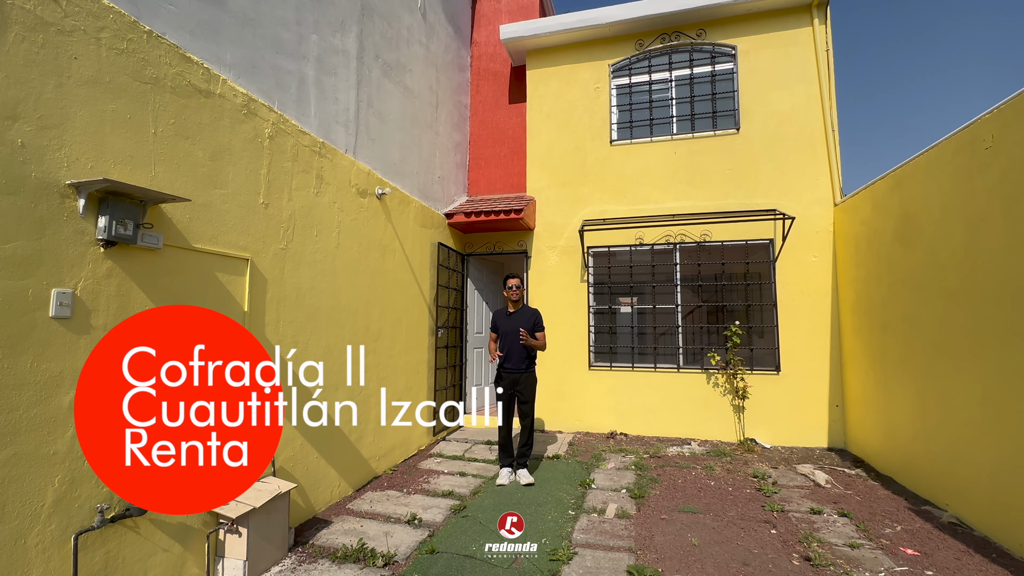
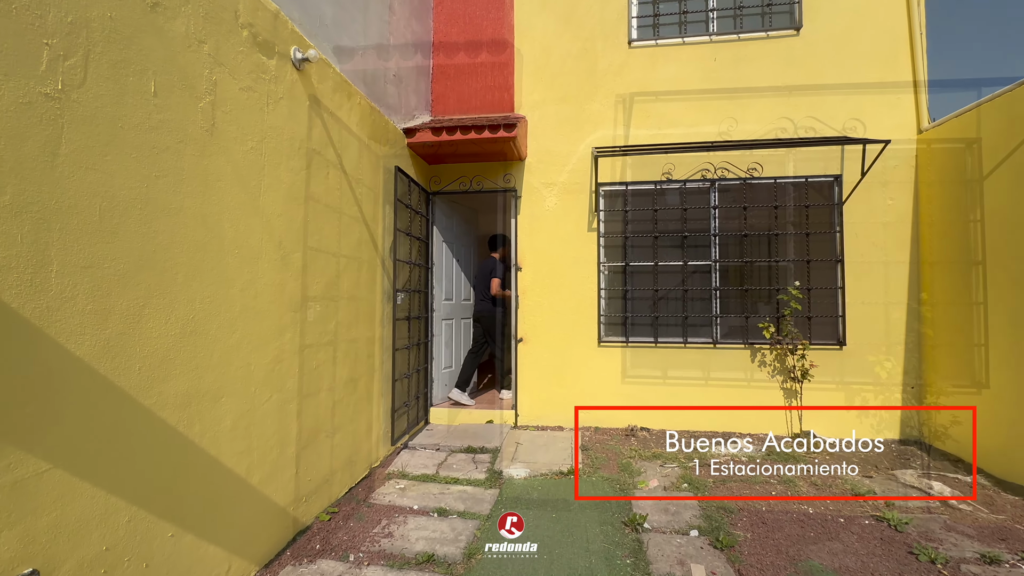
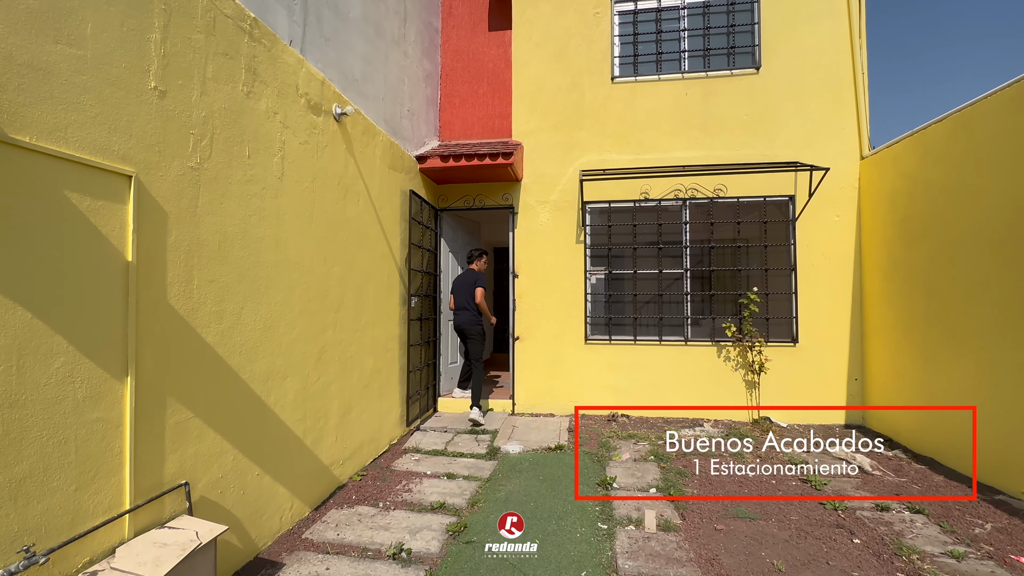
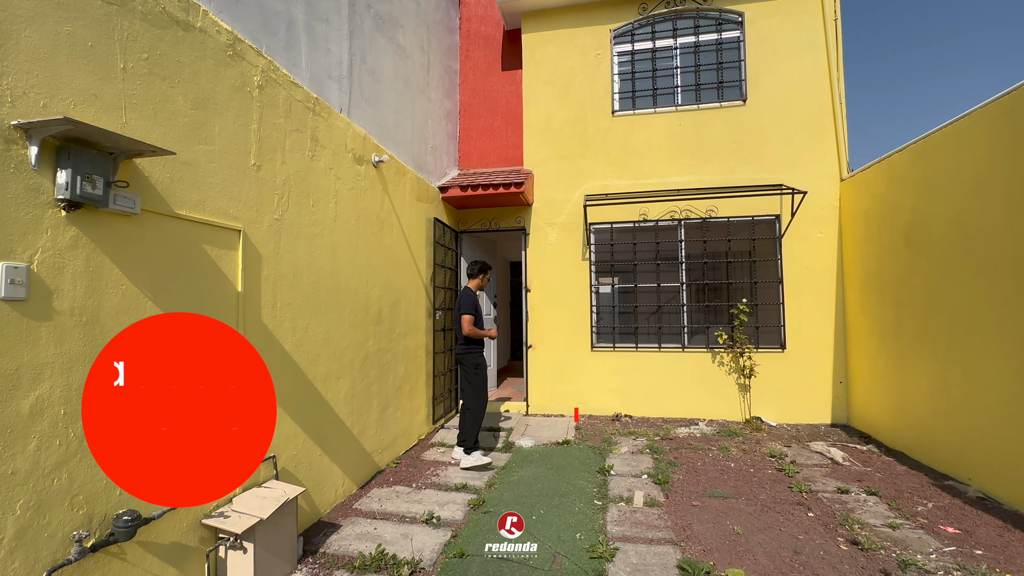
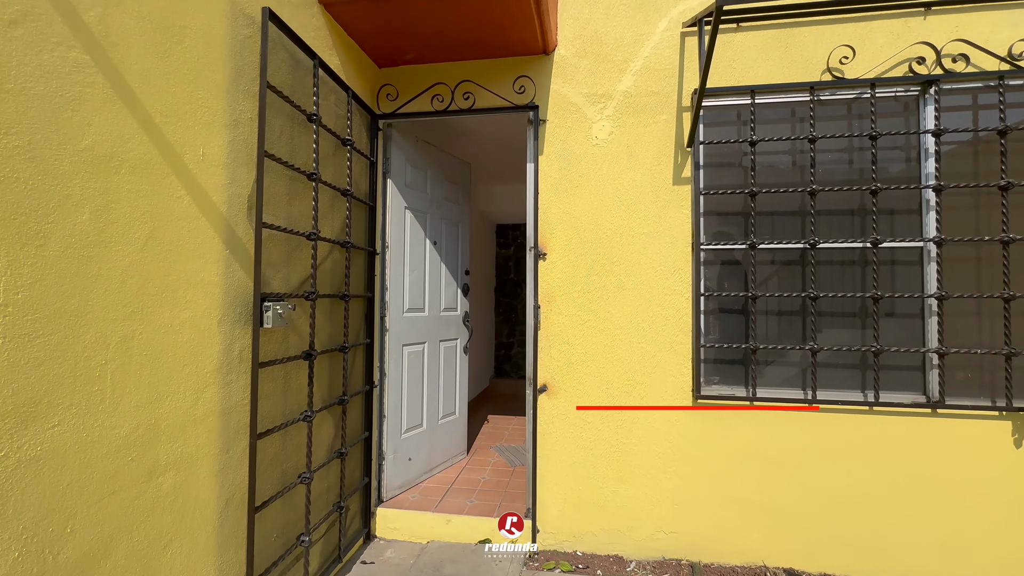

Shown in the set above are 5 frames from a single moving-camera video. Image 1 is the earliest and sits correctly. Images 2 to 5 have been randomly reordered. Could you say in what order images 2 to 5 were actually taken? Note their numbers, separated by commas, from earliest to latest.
4, 3, 2, 5
